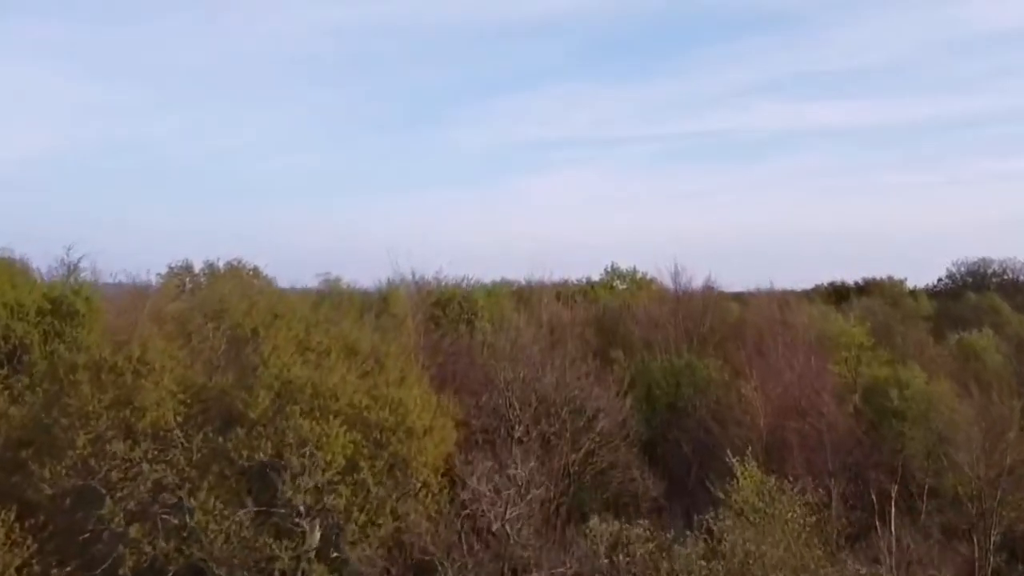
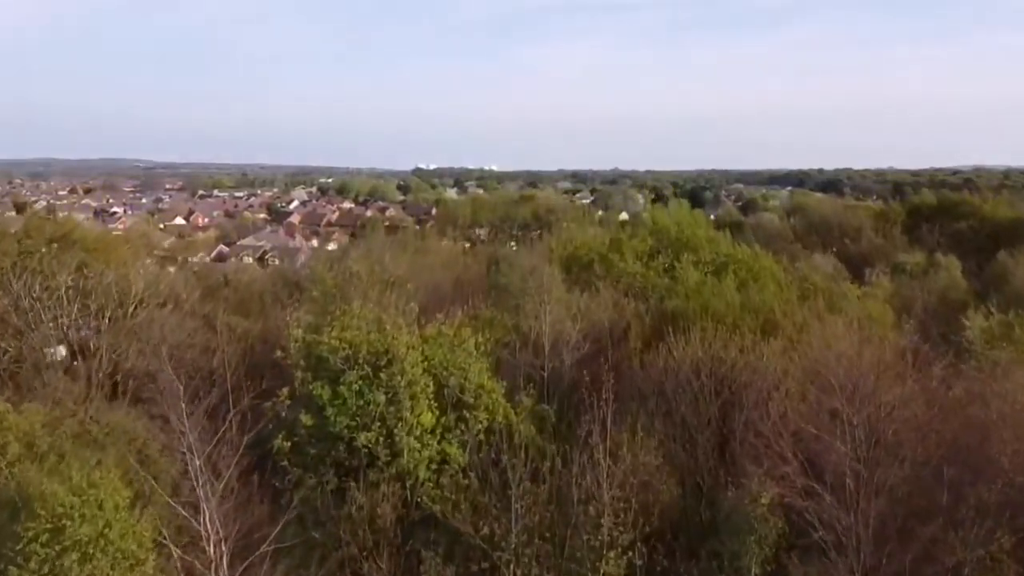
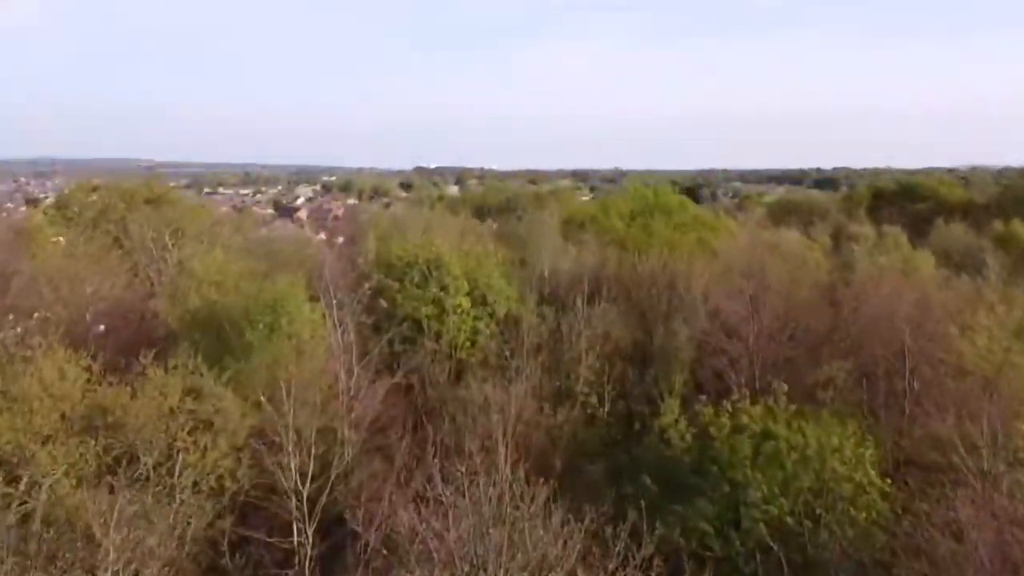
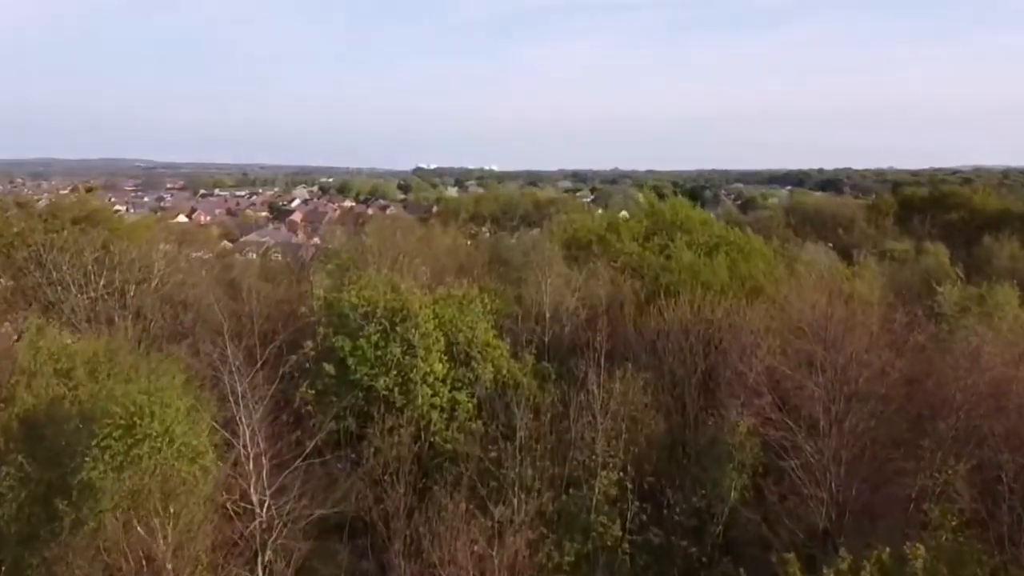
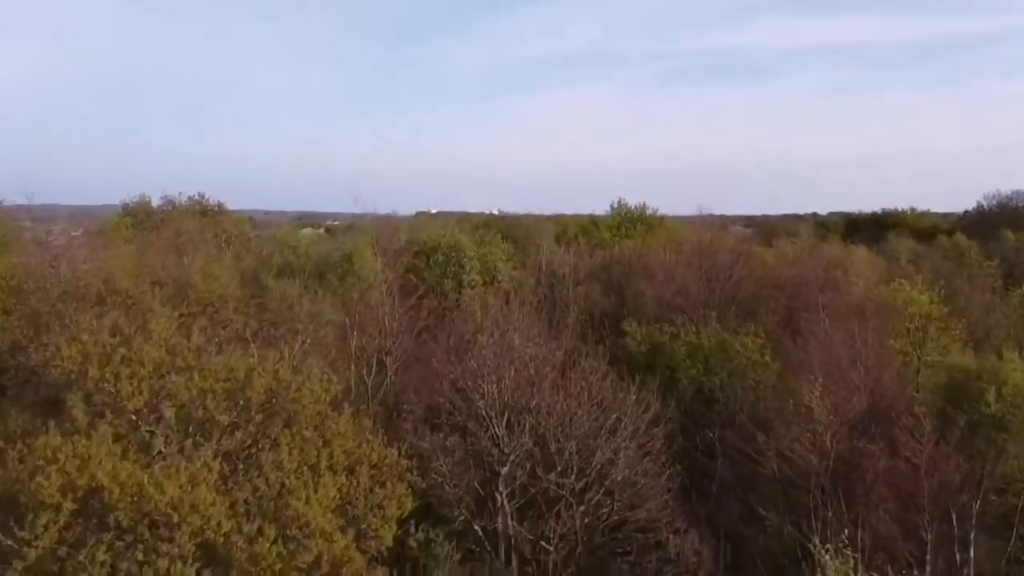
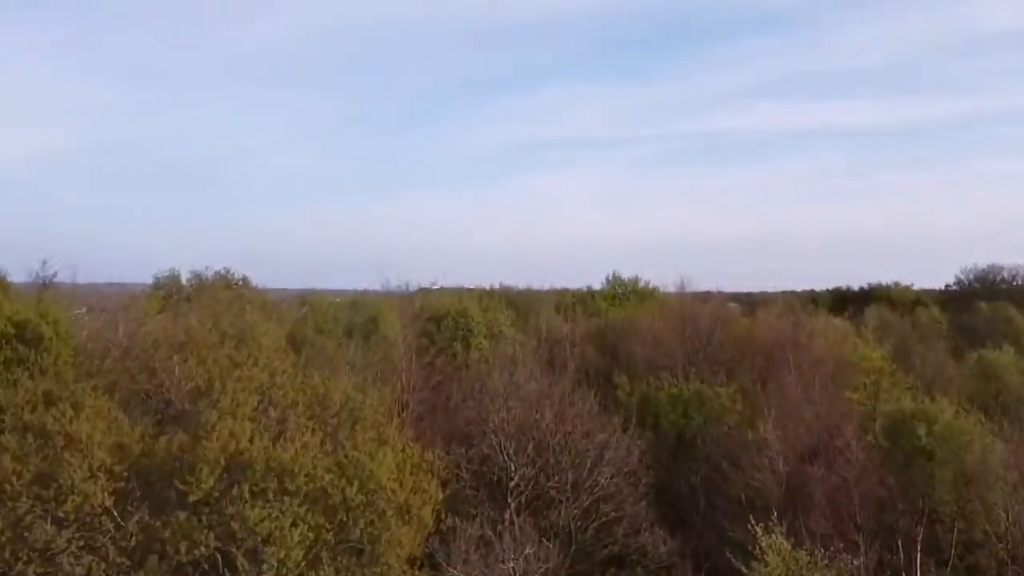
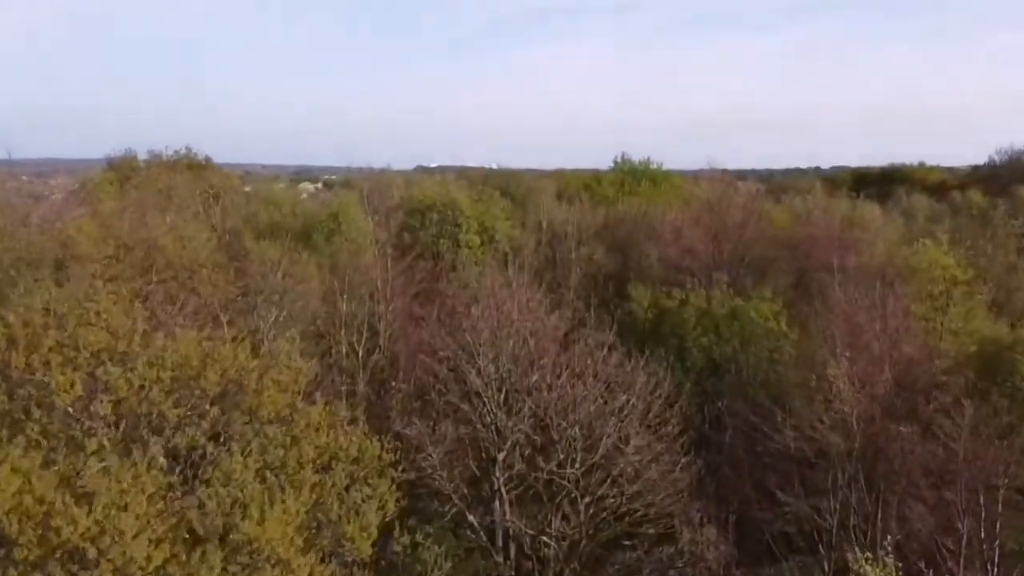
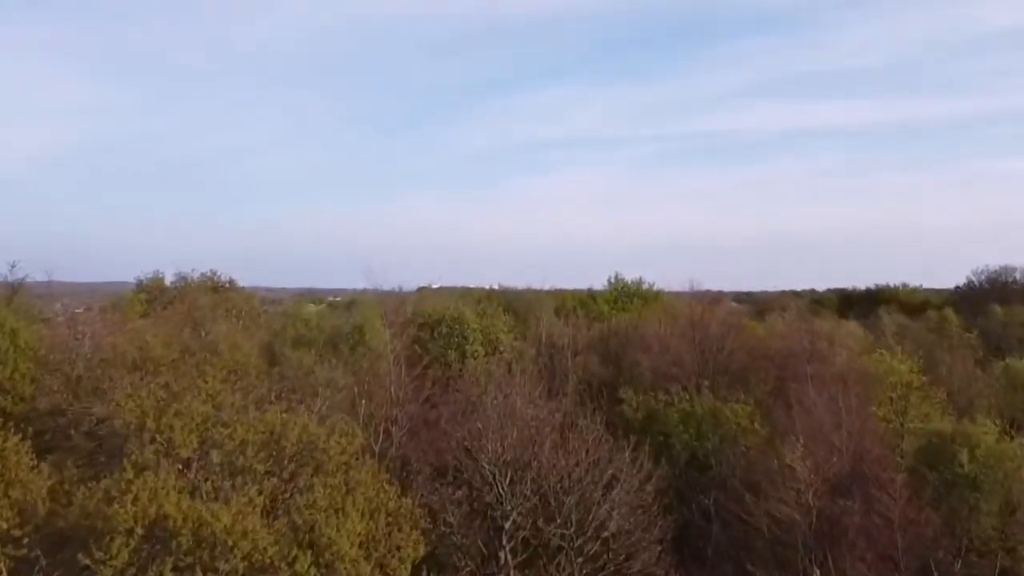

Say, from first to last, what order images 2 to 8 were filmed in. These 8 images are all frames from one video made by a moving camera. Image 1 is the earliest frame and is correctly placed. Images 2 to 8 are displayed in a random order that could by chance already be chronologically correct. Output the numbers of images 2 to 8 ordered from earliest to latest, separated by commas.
6, 8, 5, 7, 3, 4, 2
